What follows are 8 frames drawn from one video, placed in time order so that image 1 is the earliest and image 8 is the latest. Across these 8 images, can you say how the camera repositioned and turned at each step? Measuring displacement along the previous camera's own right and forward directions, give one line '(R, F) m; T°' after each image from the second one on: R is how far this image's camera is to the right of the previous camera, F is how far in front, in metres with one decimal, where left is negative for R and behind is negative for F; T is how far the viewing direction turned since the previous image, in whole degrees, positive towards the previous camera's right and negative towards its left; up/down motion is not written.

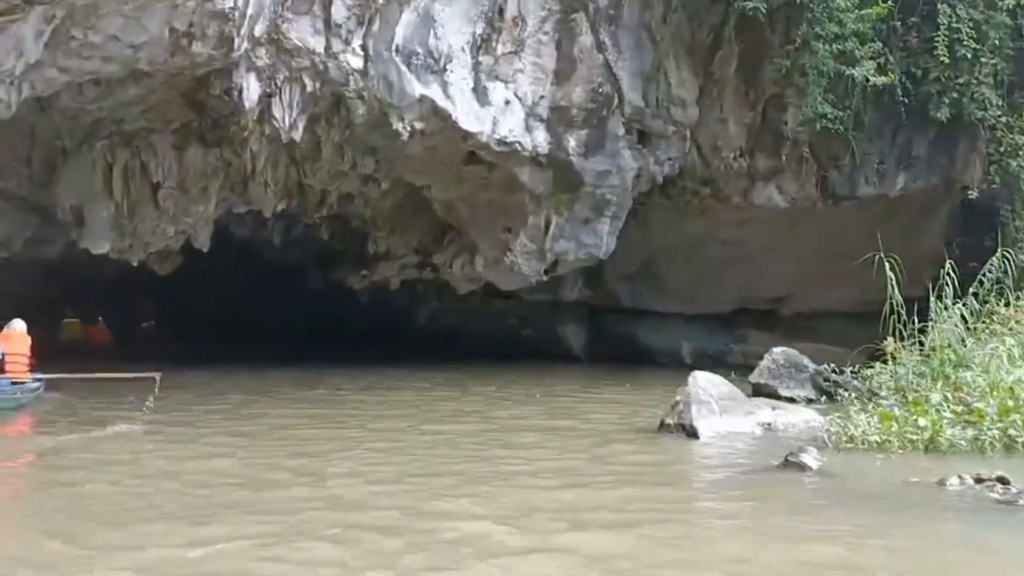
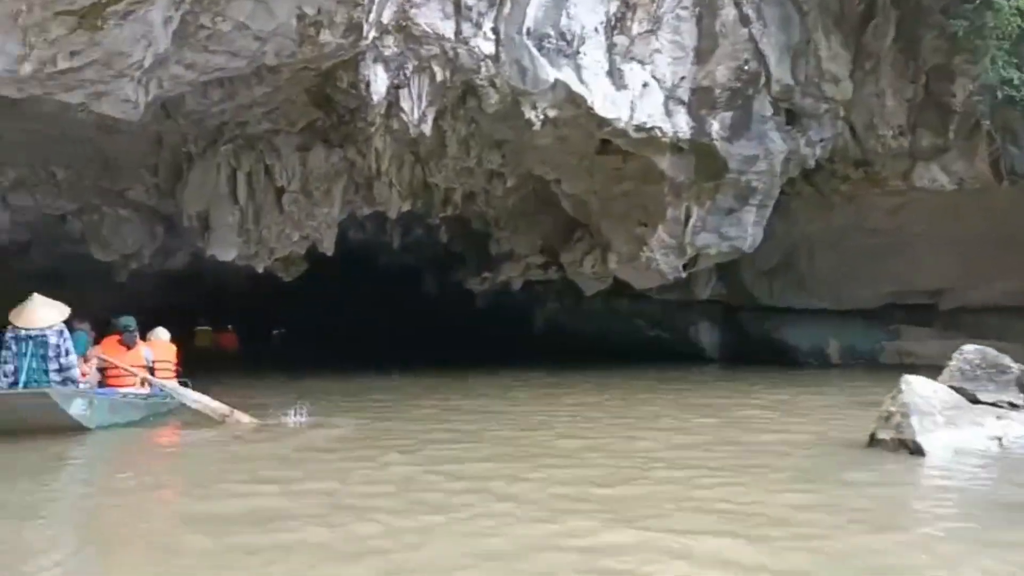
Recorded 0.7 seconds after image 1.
(-0.4, +0.6) m; -7°
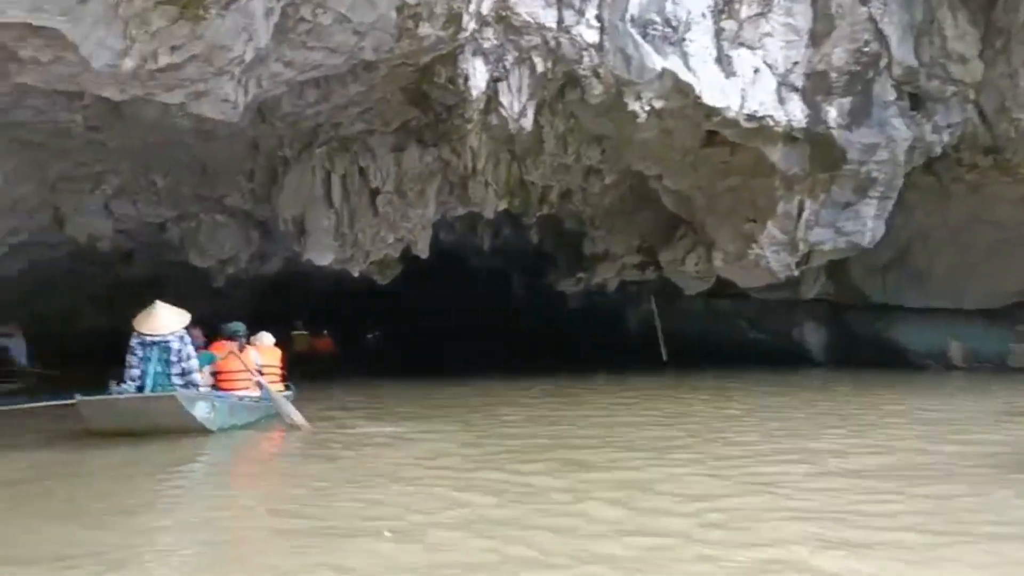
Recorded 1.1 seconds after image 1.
(-0.2, +0.3) m; -5°
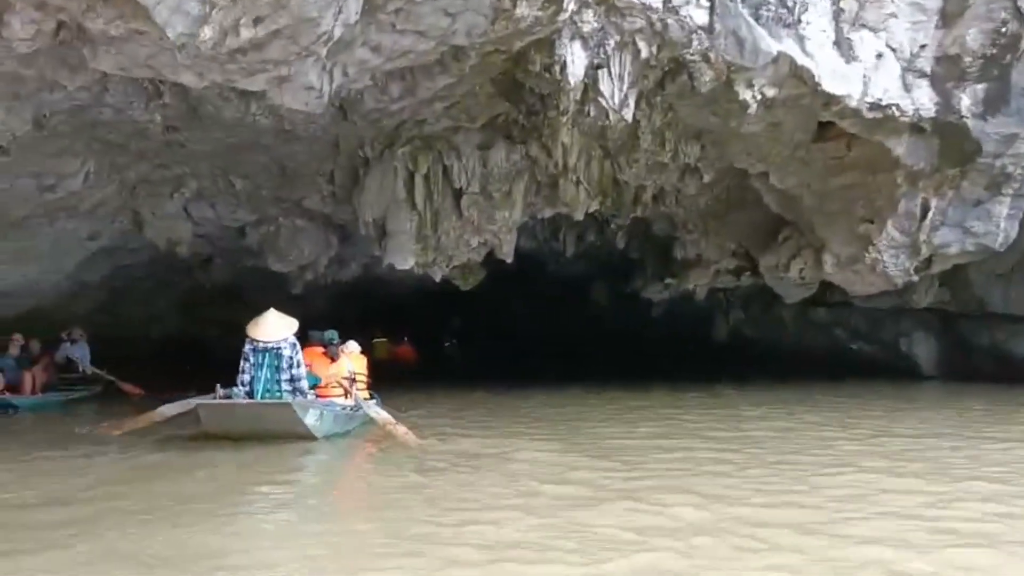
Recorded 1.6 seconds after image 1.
(-0.2, +0.6) m; -4°
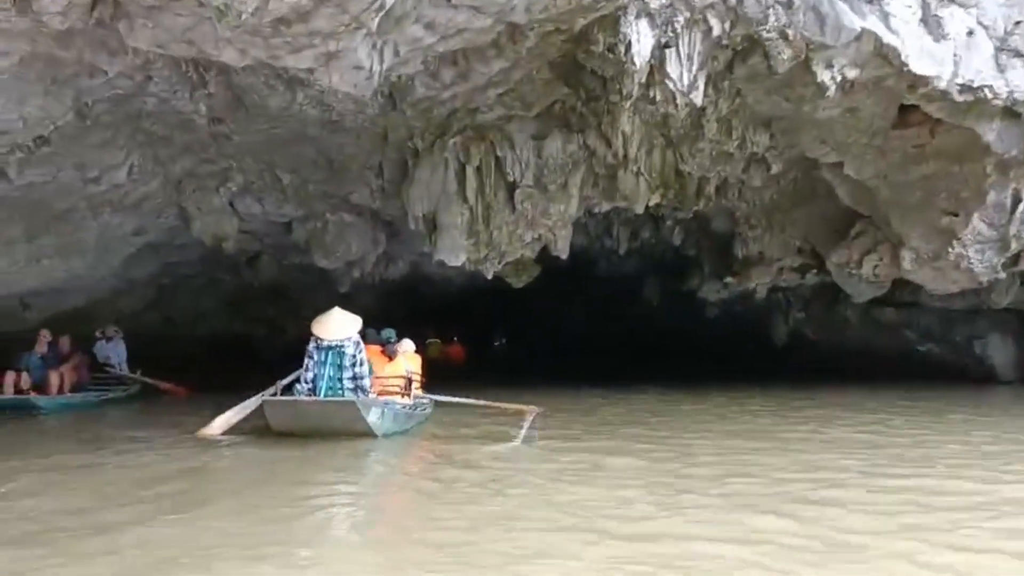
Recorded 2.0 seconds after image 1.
(-0.1, +0.4) m; -3°
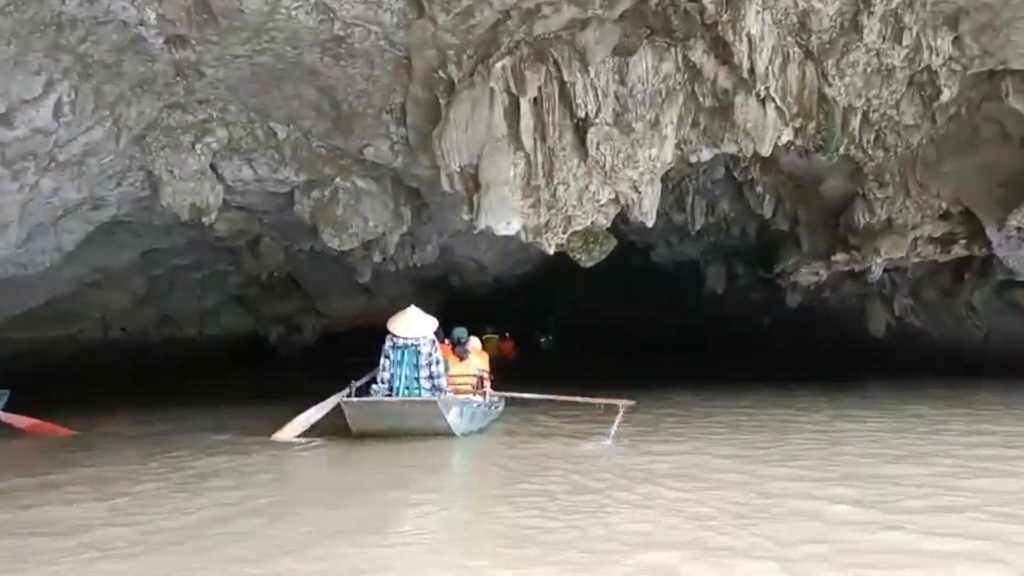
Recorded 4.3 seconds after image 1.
(-0.3, +2.4) m; -2°
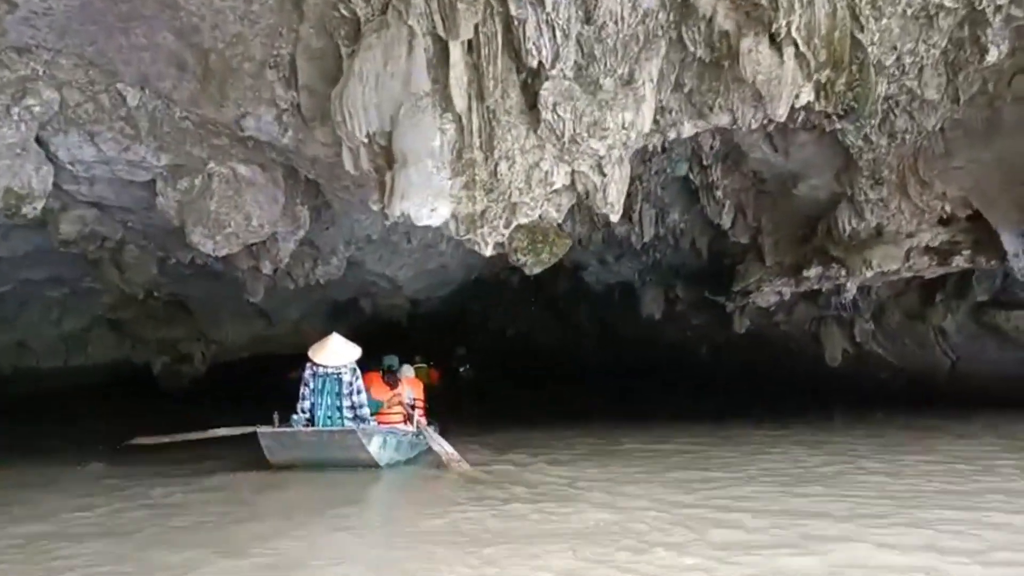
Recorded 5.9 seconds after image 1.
(-0.1, +1.7) m; +5°
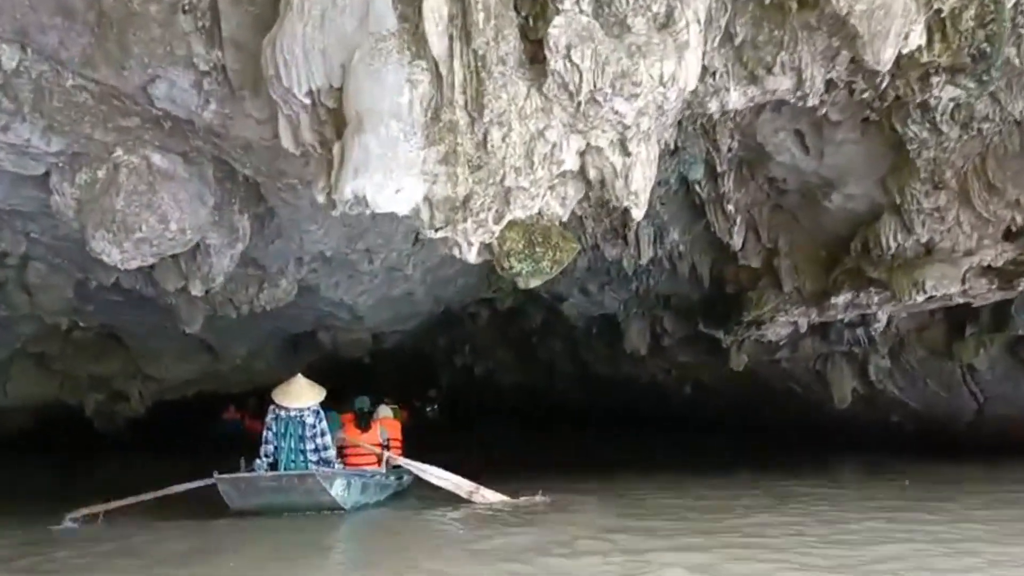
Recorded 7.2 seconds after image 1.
(-0.1, +1.3) m; +2°
